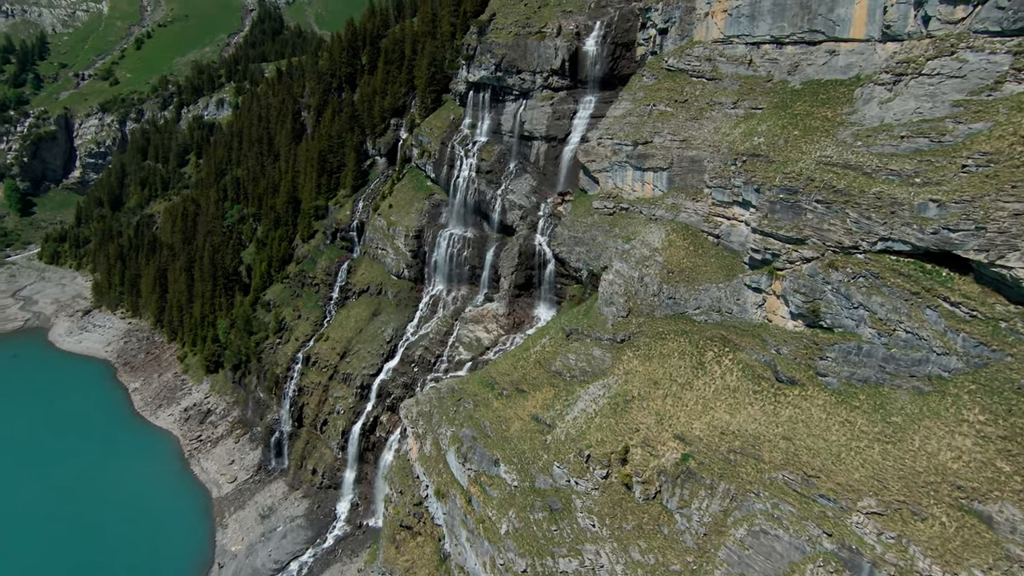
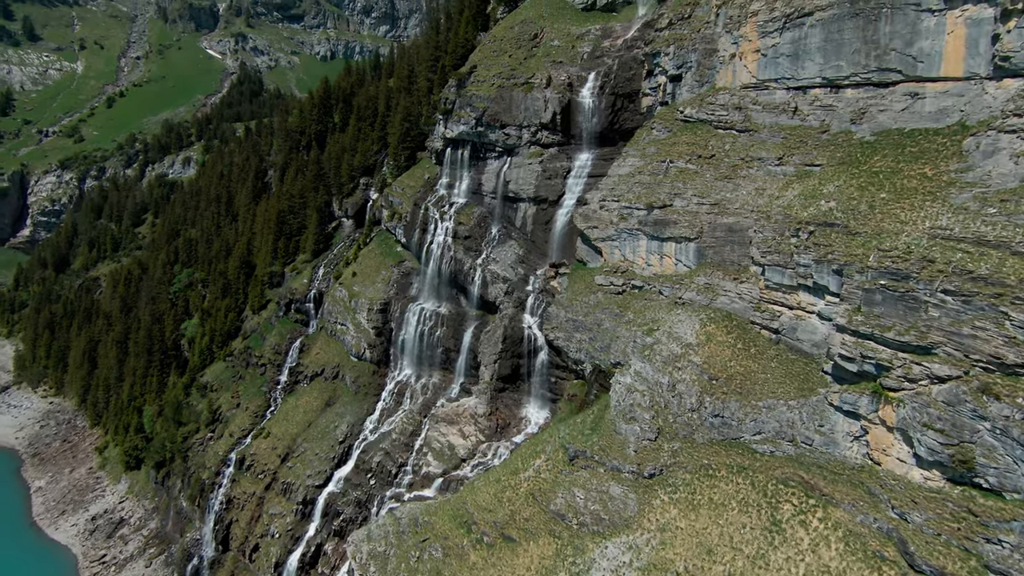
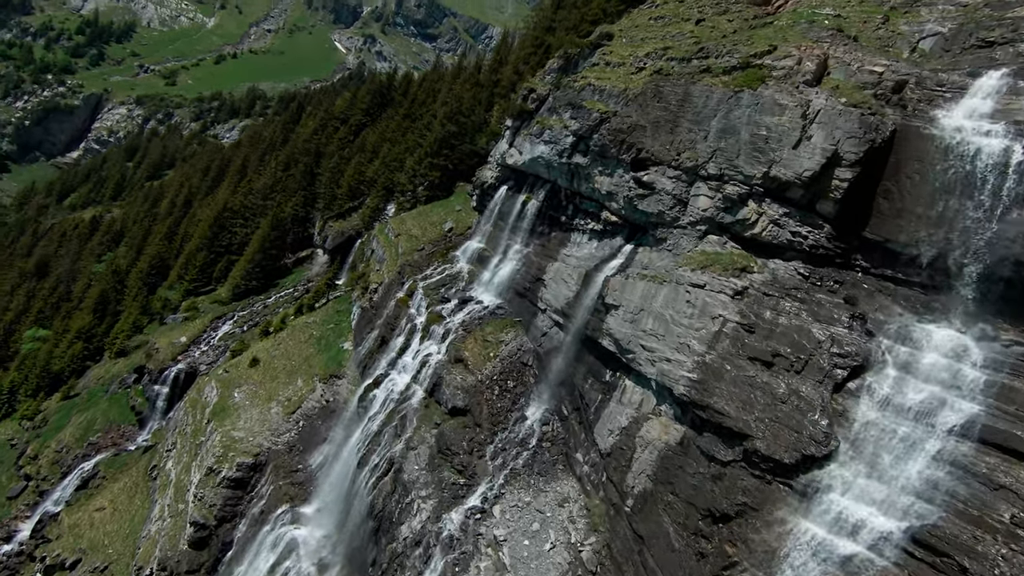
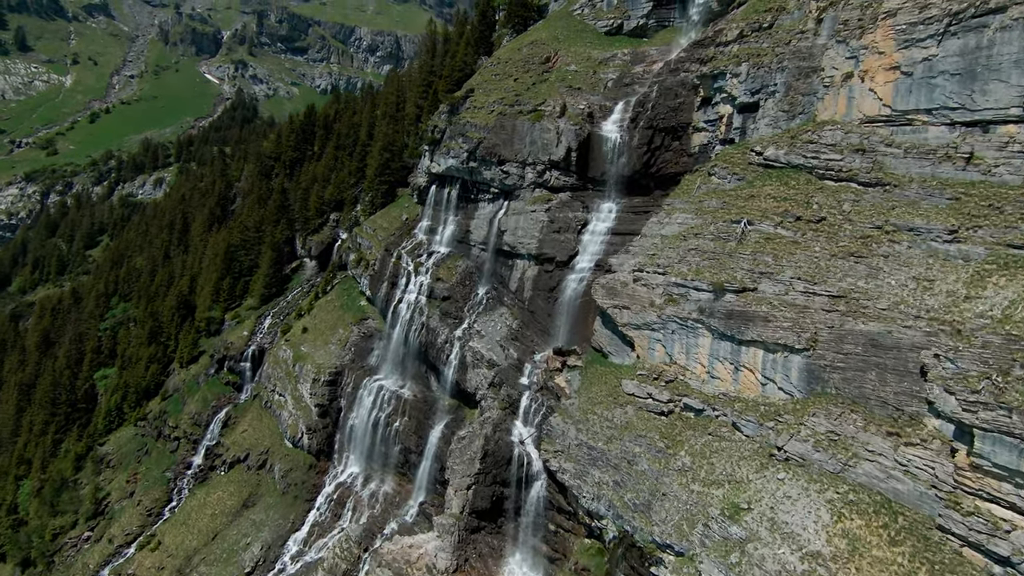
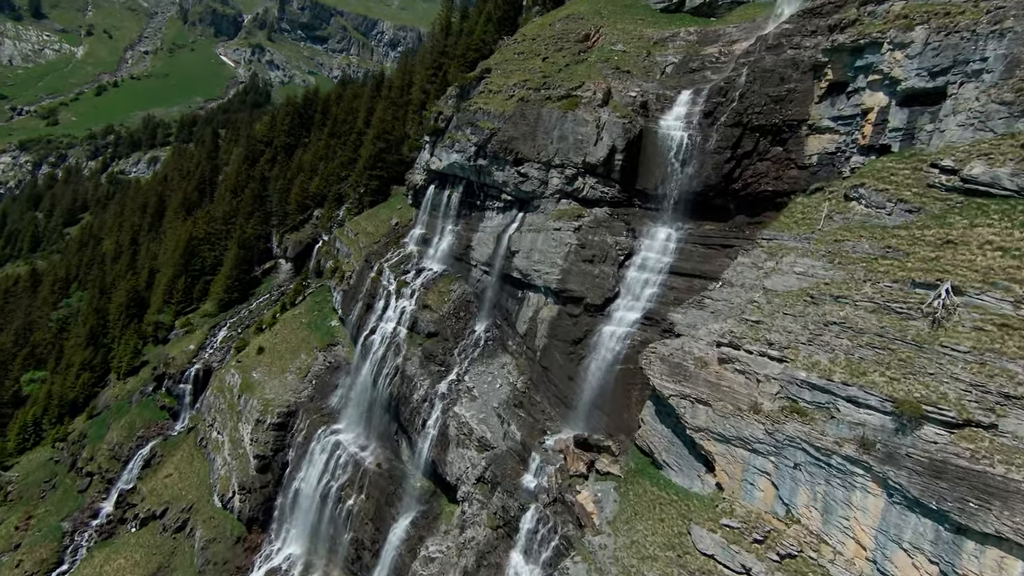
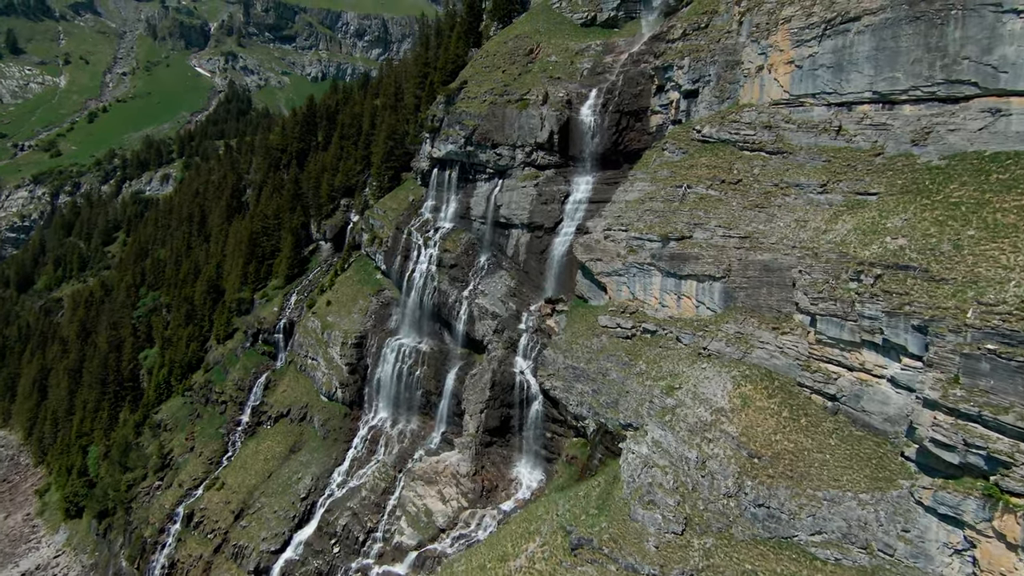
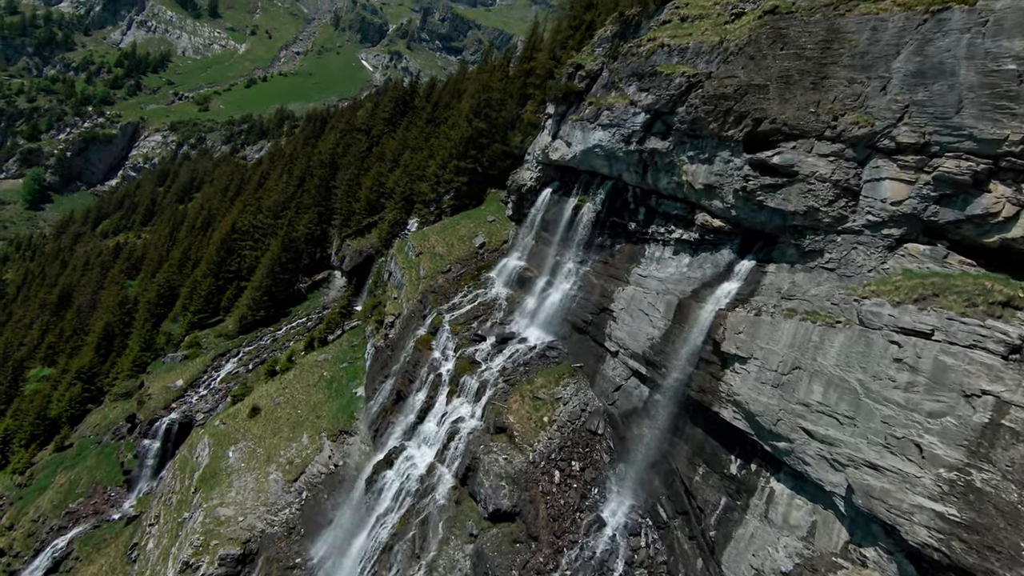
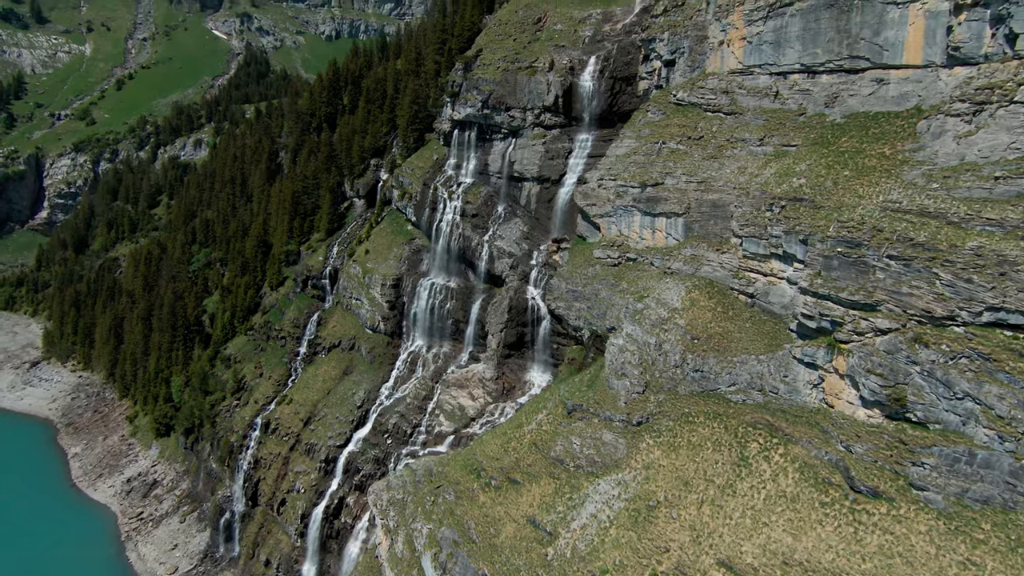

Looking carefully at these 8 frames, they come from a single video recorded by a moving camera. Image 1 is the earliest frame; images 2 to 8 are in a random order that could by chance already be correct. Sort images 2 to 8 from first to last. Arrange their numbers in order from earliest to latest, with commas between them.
8, 2, 6, 4, 5, 3, 7
